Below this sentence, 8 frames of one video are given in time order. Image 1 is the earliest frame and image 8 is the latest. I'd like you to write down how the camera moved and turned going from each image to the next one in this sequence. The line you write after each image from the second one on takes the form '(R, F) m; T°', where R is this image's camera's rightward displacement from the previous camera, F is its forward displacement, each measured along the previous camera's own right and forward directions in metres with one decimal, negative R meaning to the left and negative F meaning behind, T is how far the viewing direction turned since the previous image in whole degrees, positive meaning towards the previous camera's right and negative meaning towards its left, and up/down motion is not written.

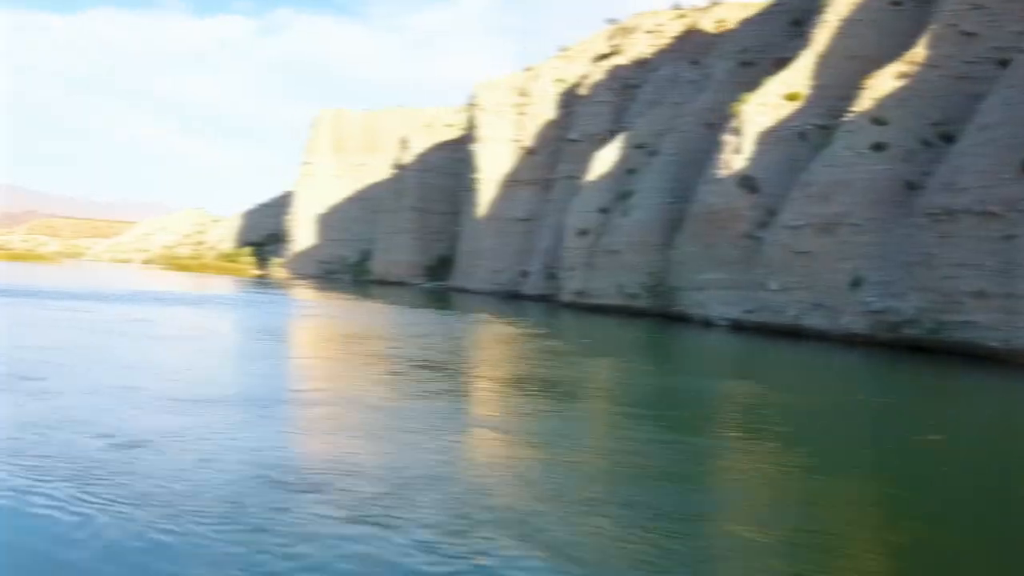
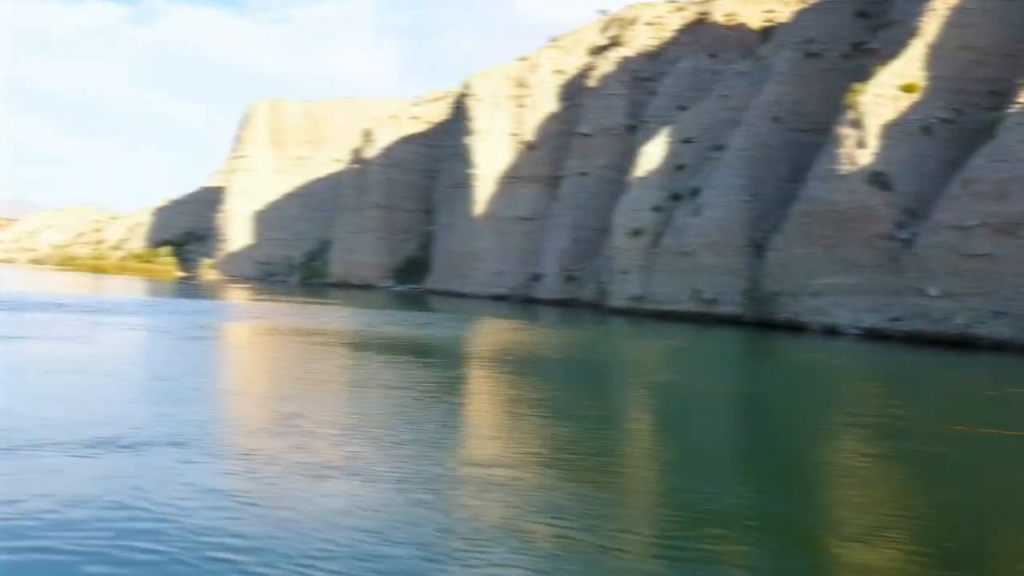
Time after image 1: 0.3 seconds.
(-5.7, +3.3) m; +7°
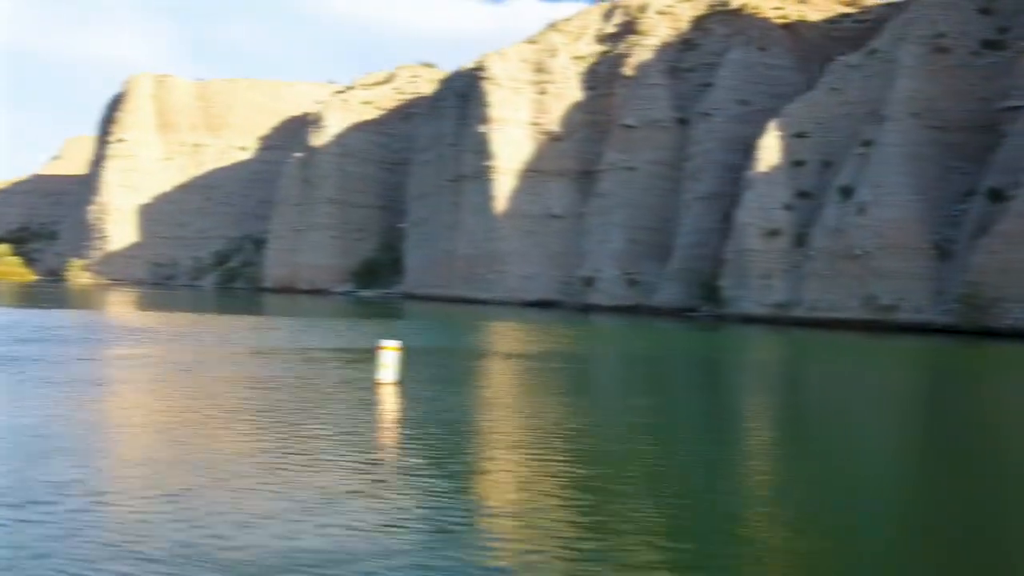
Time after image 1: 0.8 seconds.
(-10.6, +5.4) m; +14°
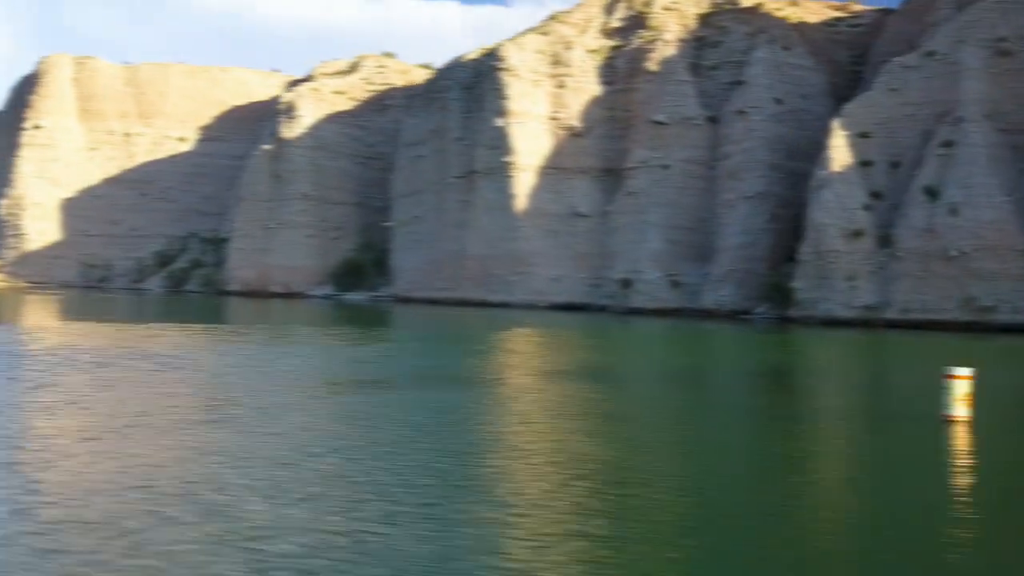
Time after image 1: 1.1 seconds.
(-6.7, +2.5) m; +9°
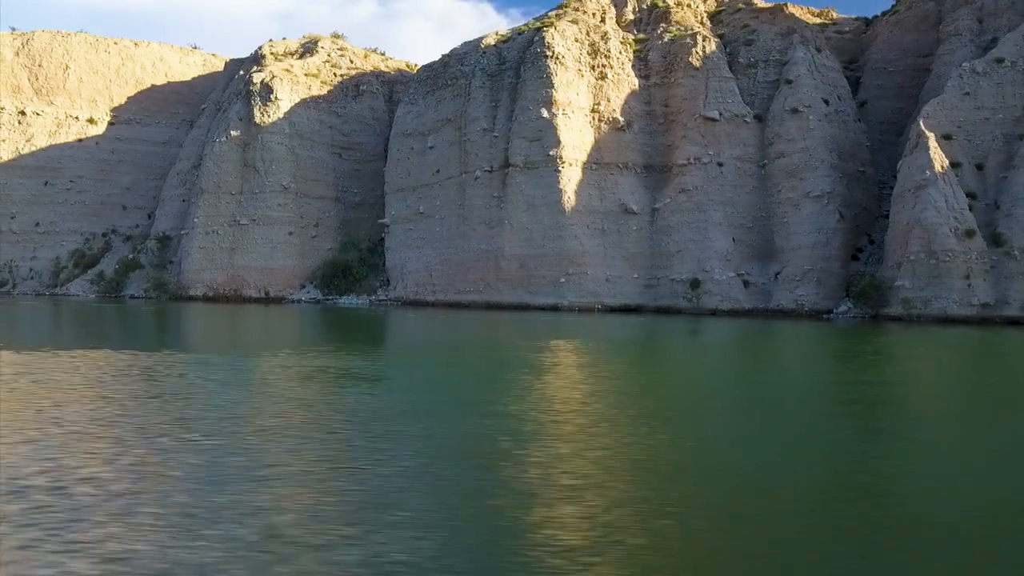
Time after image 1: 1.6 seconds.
(-10.1, +3.5) m; +13°
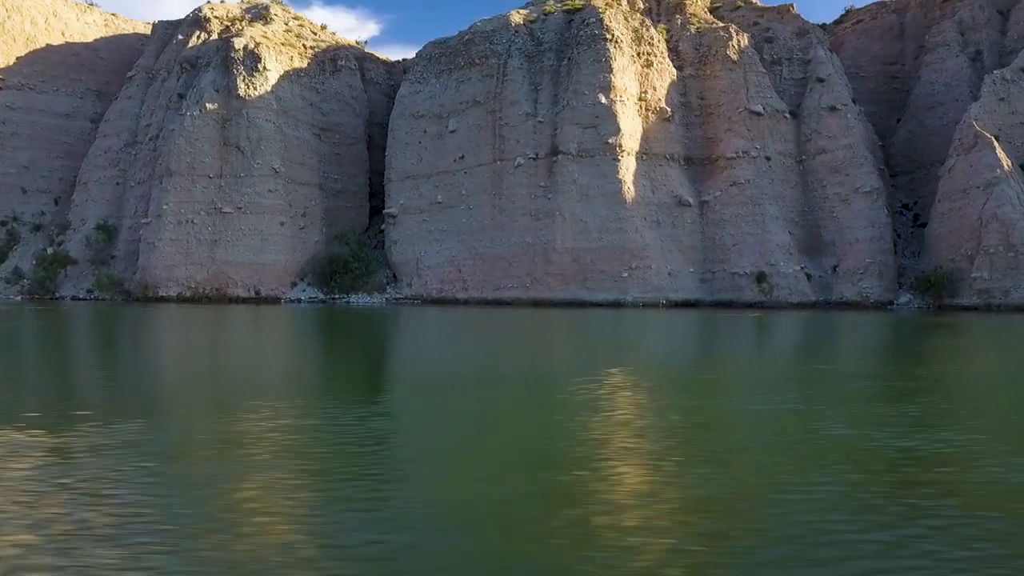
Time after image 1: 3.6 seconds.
(-11.8, +4.1) m; +16°
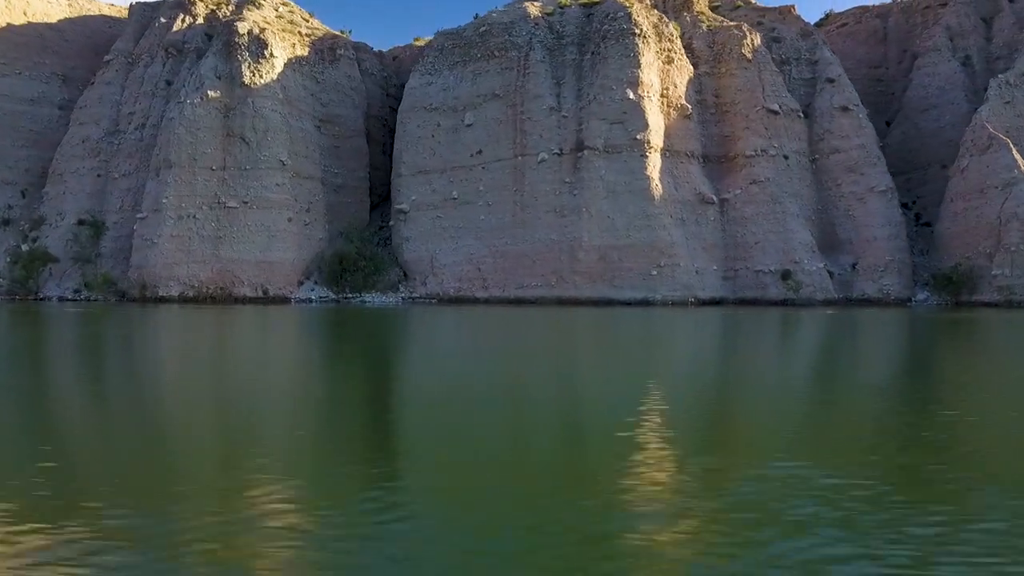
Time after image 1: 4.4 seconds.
(-4.8, +1.2) m; +6°
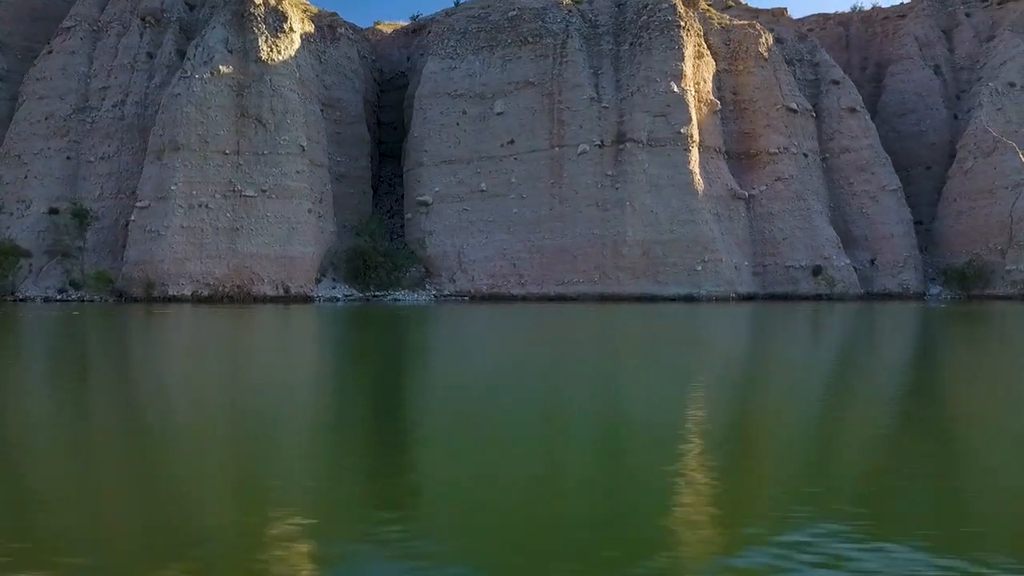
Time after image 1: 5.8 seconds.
(-8.1, +2.4) m; +11°
